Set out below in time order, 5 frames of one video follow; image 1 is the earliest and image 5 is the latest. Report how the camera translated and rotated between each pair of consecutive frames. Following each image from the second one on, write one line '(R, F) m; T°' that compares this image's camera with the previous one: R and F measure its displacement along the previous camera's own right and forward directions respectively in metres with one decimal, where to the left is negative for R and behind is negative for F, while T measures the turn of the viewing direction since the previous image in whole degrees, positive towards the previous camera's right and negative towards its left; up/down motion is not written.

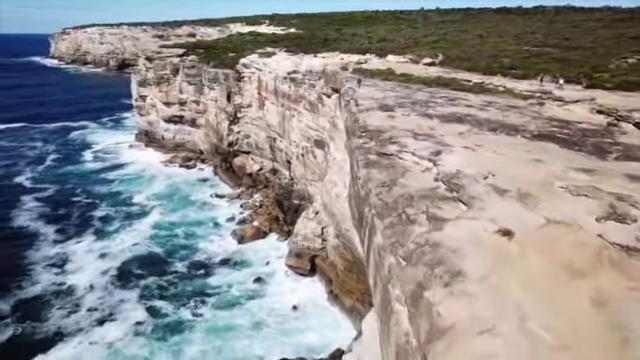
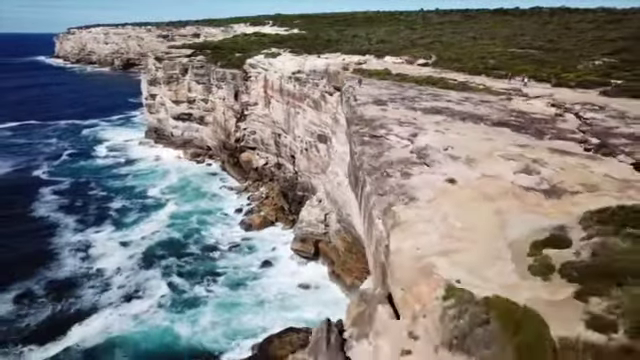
(-0.1, -3.2) m; 0°
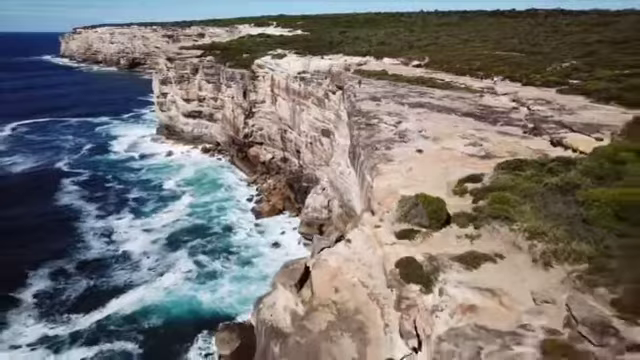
(-0.1, -4.2) m; 0°
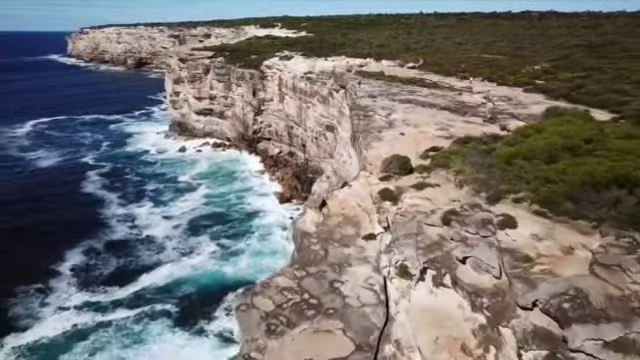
(-0.2, -5.0) m; 0°
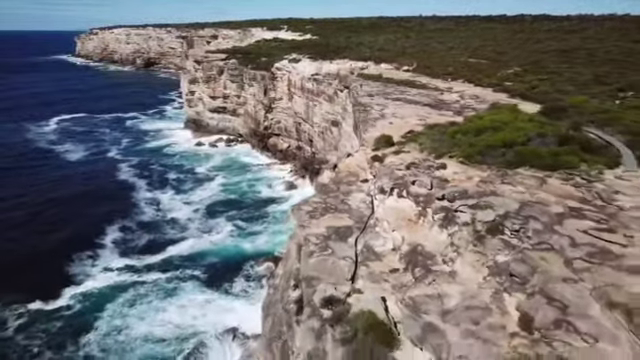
(-0.2, -6.9) m; 0°
